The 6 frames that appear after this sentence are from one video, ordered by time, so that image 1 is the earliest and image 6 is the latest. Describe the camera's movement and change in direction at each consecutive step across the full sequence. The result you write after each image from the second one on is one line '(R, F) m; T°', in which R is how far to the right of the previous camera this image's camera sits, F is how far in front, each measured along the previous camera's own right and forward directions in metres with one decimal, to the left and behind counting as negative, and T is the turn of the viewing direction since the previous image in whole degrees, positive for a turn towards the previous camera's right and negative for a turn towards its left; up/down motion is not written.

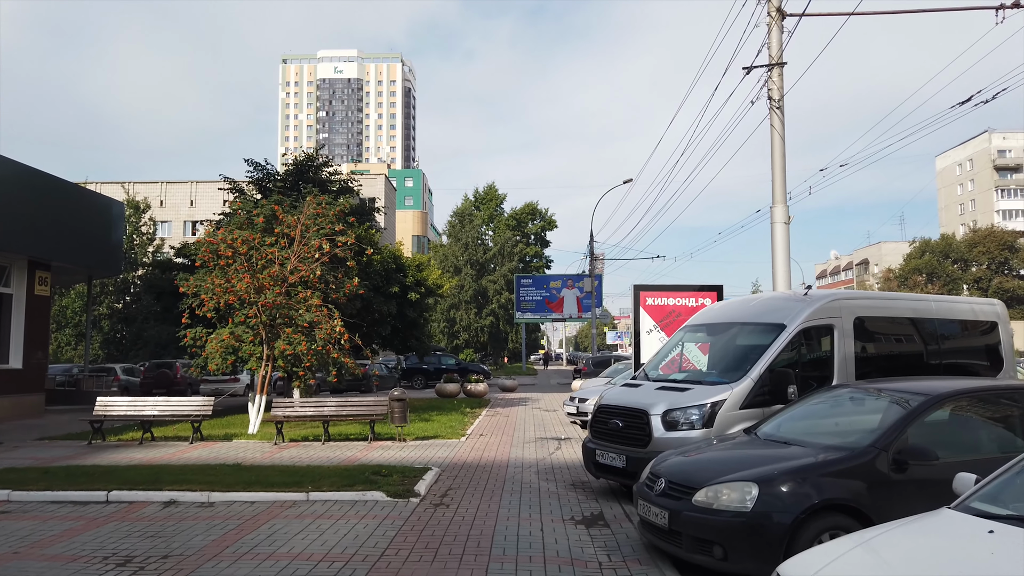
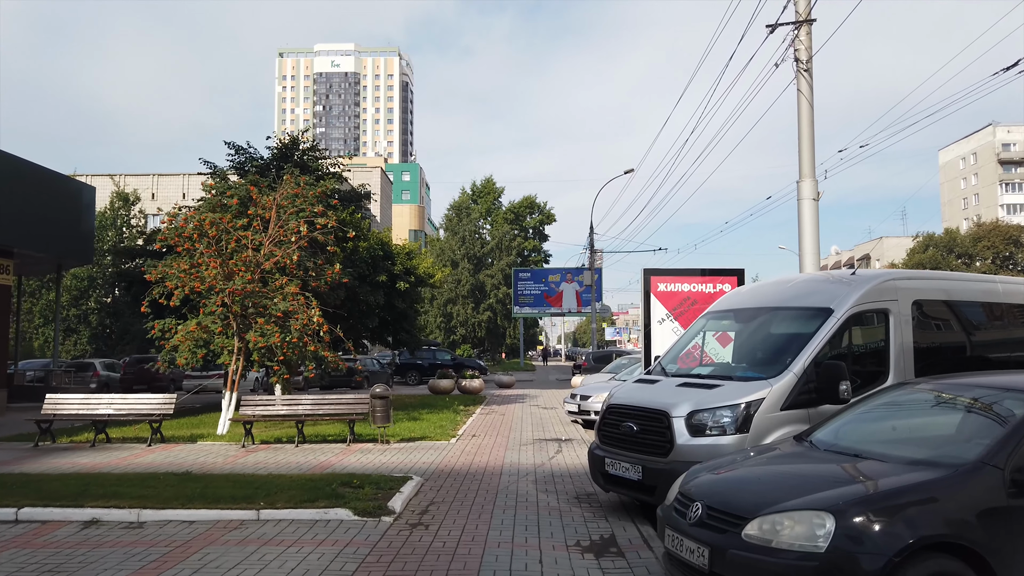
(0.0, +1.4) m; 0°
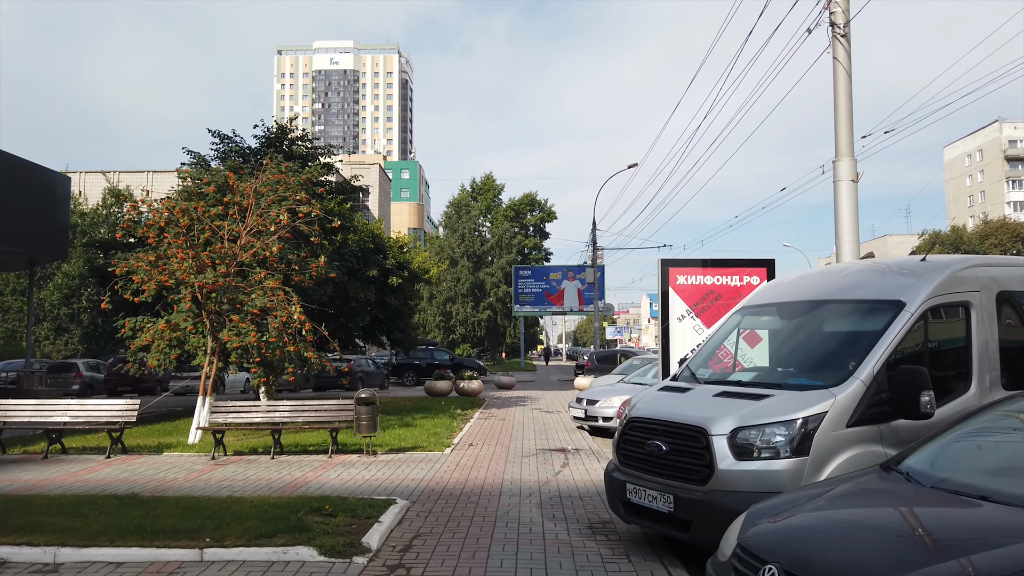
(0.0, +1.3) m; 0°
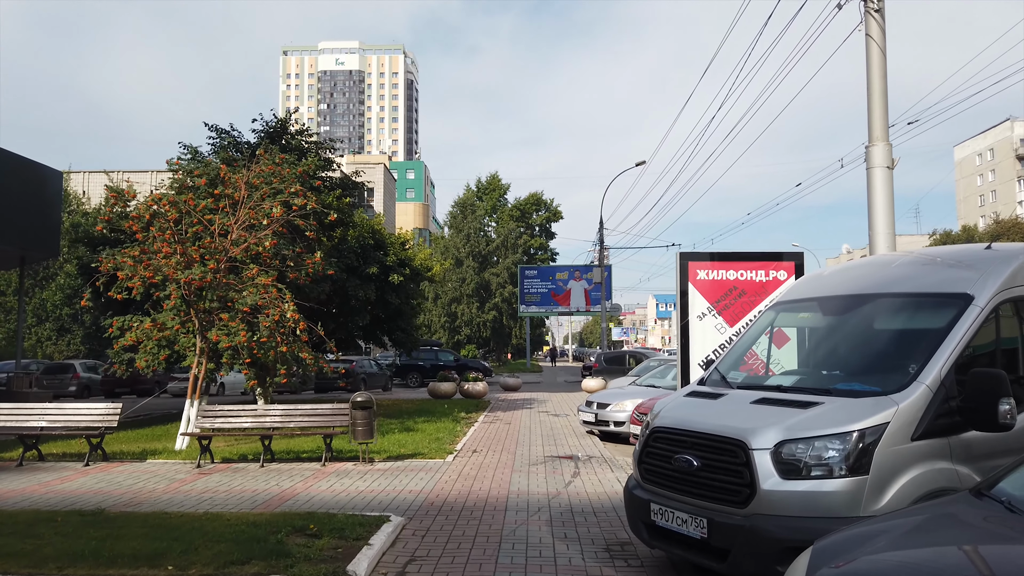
(0.0, +0.7) m; 0°
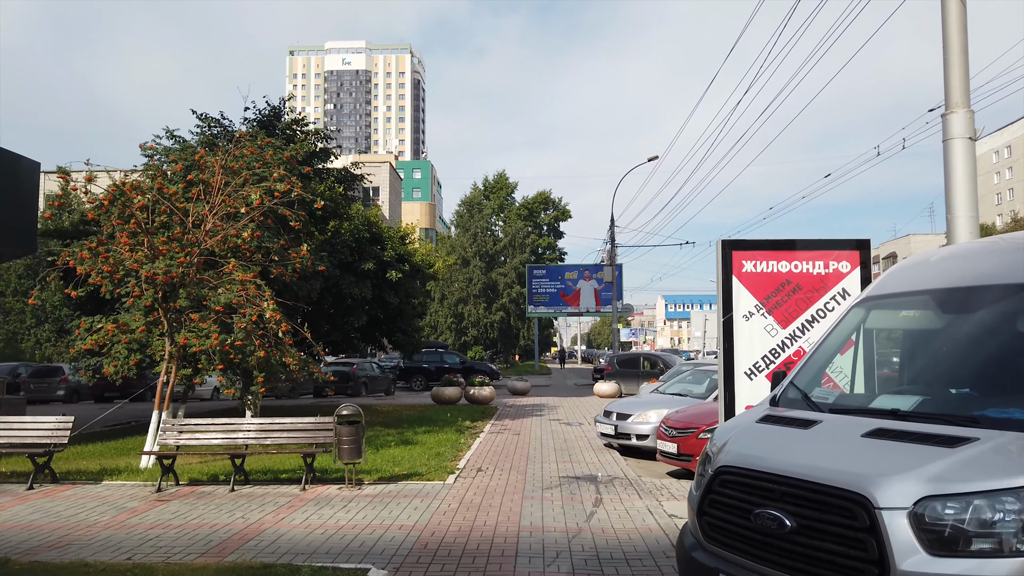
(0.0, +1.4) m; -1°
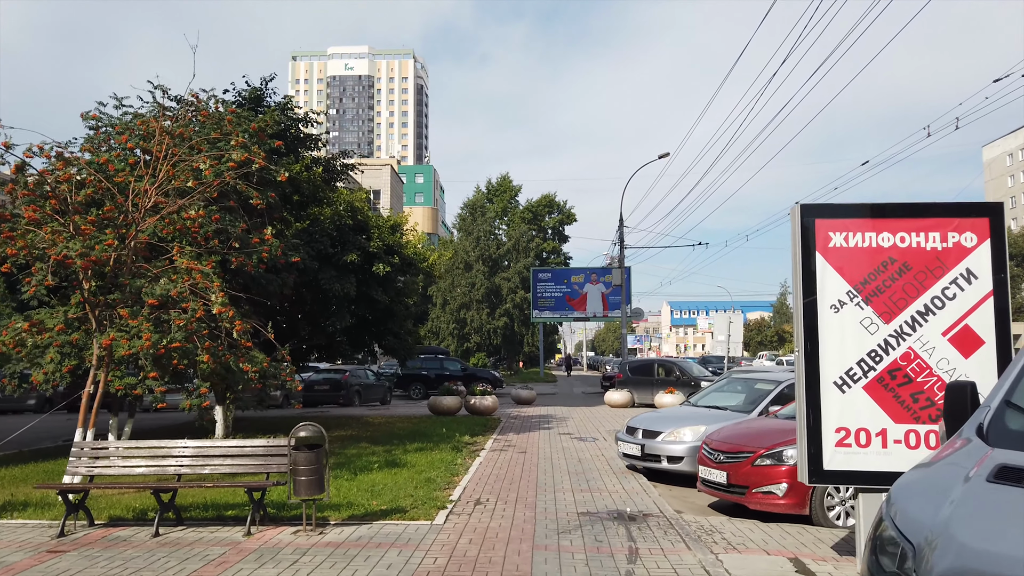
(0.0, +2.0) m; 0°
